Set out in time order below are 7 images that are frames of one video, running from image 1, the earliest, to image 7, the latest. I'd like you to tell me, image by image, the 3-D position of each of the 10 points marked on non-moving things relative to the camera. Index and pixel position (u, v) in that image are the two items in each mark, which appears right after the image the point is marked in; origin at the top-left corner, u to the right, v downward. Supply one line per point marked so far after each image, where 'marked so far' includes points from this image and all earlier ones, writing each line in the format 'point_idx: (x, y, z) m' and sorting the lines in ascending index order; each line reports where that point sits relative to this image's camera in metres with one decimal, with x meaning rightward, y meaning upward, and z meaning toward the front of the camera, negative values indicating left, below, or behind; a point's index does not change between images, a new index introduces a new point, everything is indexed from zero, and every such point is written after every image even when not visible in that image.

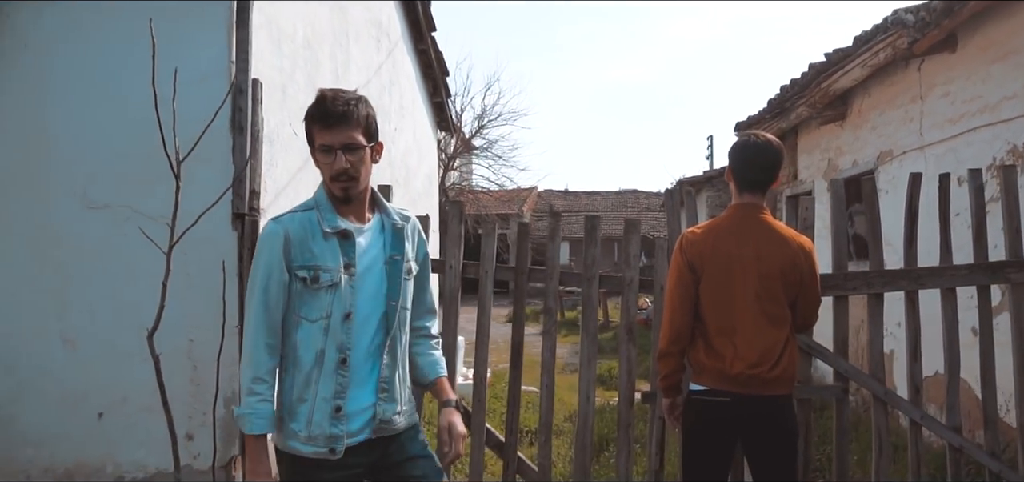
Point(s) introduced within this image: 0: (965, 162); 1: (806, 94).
0: (+3.0, +0.5, +5.5) m
1: (+2.7, +1.4, +7.5) m
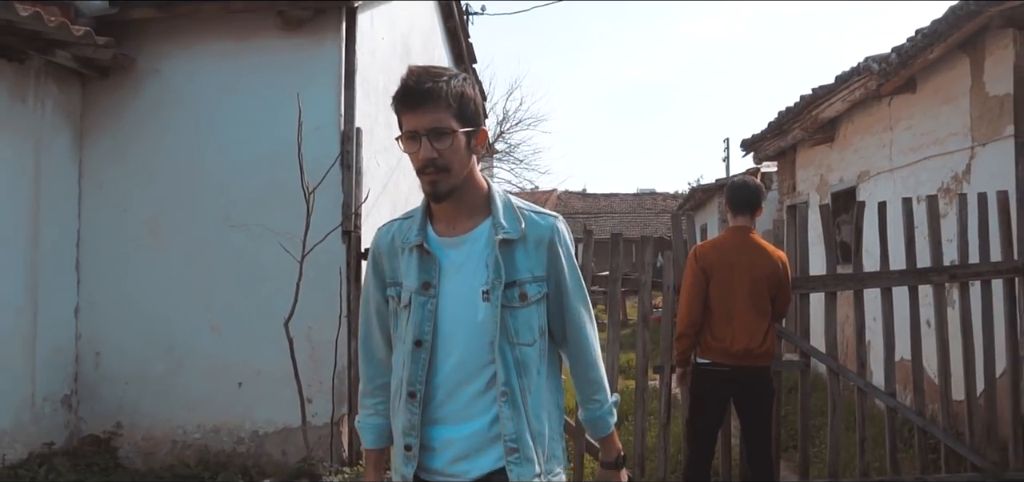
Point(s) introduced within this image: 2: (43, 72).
0: (+3.3, +0.5, +6.6) m
1: (+3.0, +1.3, +8.7) m
2: (-3.0, +1.1, +5.3) m
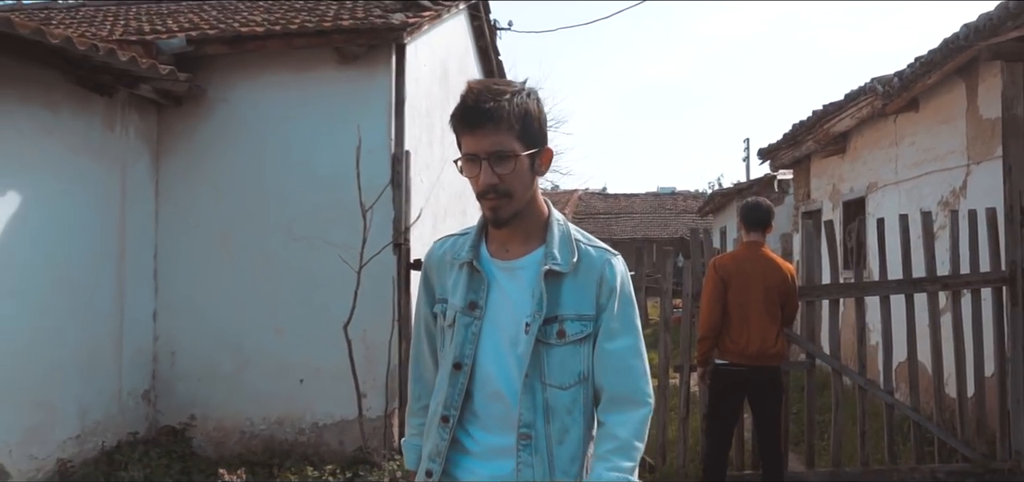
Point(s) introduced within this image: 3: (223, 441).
0: (+3.6, +0.4, +7.2) m
1: (+3.3, +1.2, +9.2) m
2: (-2.8, +1.0, +5.9) m
3: (-2.2, -1.5, +6.2) m
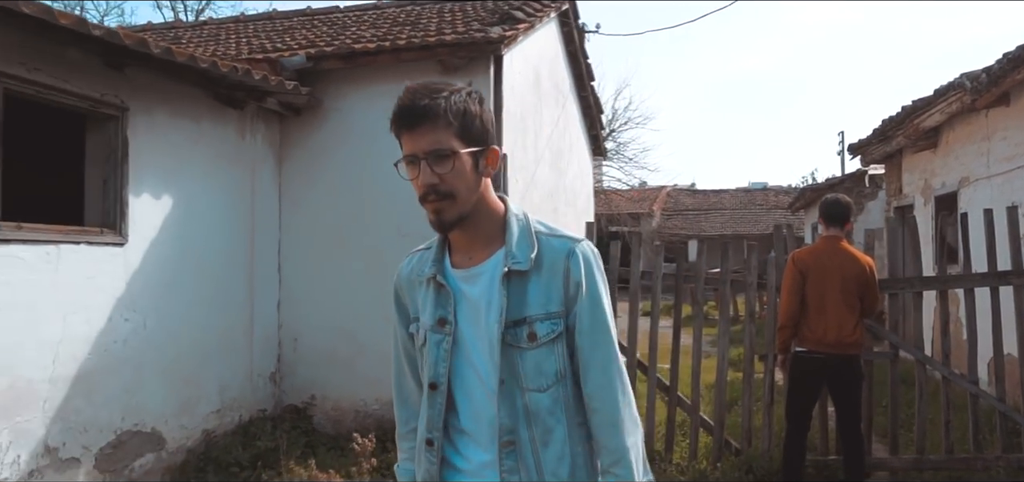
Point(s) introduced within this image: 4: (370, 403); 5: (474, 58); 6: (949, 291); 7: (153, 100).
0: (+4.4, +0.4, +7.2) m
1: (+4.4, +1.3, +9.2) m
2: (-2.1, +1.0, +6.6) m
3: (-1.4, -1.5, +6.9) m
4: (-1.2, -1.3, +6.8) m
5: (-0.3, +1.5, +6.6) m
6: (+3.0, -0.3, +5.7) m
7: (-2.4, +0.9, +5.4) m
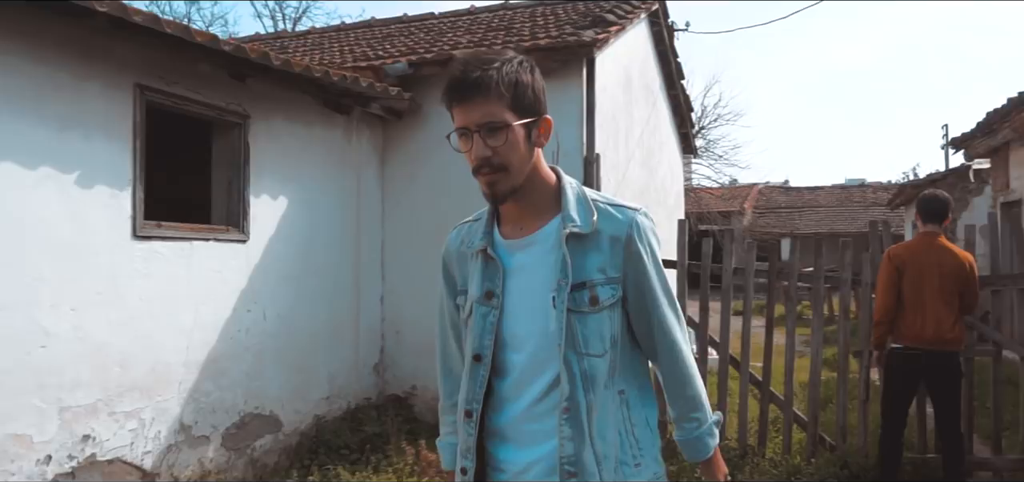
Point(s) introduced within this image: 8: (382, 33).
0: (+5.2, +0.5, +6.9) m
1: (+5.4, +1.3, +8.9) m
2: (-1.3, +1.0, +7.0) m
3: (-0.6, -1.5, +7.2) m
4: (-0.4, -1.3, +7.1) m
5: (+0.5, +1.5, +6.8) m
6: (+3.7, -0.3, +5.6) m
7: (-1.7, +0.9, +5.9) m
8: (-1.6, +2.5, +9.9) m
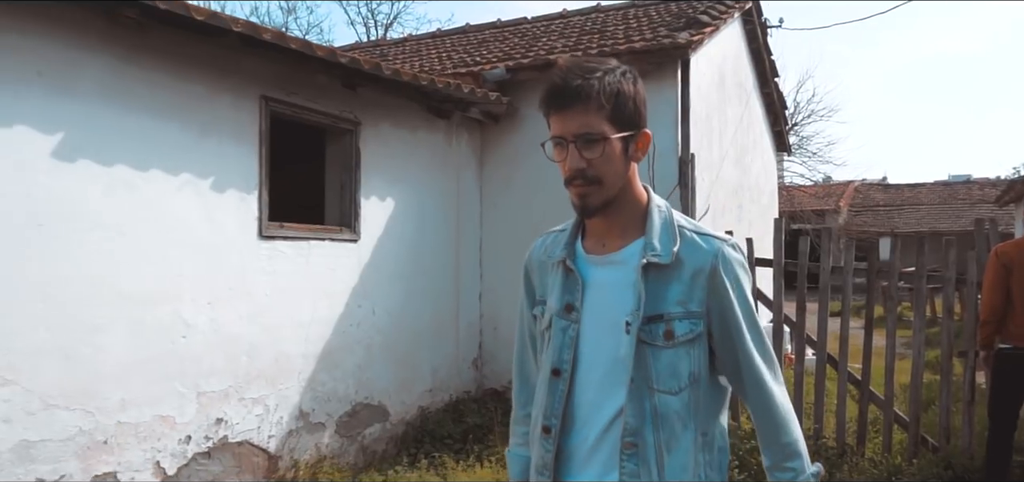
0: (+6.0, +0.5, +6.5) m
1: (+6.4, +1.3, +8.5) m
2: (-0.5, +1.0, +7.3) m
3: (+0.2, -1.5, +7.4) m
4: (+0.5, -1.3, +7.3) m
5: (+1.3, +1.5, +6.9) m
6: (+4.4, -0.3, +5.4) m
7: (-1.0, +0.9, +6.2) m
8: (-0.4, +2.5, +10.2) m
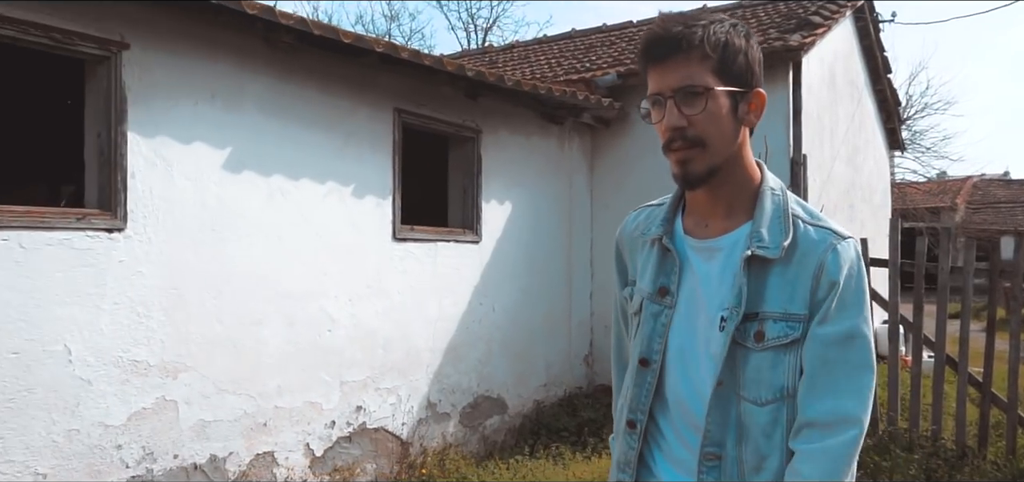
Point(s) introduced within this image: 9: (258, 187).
0: (+6.9, +0.5, +6.0) m
1: (+7.5, +1.3, +8.0) m
2: (+0.5, +1.0, +7.6) m
3: (+1.2, -1.5, +7.6) m
4: (+1.5, -1.3, +7.4) m
5: (+2.2, +1.5, +7.0) m
6: (+5.1, -0.3, +5.1) m
7: (-0.1, +0.9, +6.5) m
8: (+0.9, +2.5, +10.5) m
9: (-1.4, +0.3, +4.6) m
